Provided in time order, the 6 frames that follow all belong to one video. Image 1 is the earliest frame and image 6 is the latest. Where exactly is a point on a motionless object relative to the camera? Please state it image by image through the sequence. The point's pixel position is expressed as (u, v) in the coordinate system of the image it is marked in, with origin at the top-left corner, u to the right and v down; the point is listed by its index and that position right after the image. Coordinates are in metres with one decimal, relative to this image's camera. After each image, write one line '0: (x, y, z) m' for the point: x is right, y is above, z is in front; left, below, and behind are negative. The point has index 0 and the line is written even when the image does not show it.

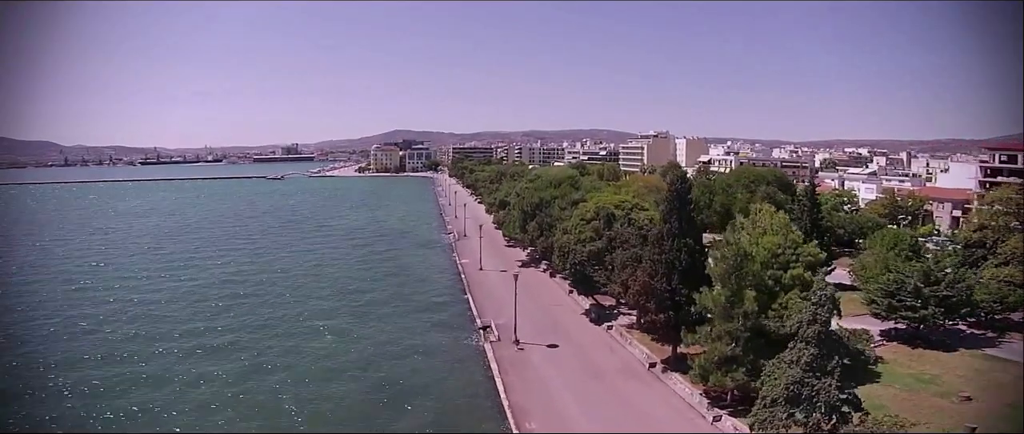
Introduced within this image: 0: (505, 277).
0: (-0.2, -1.9, +12.1) m
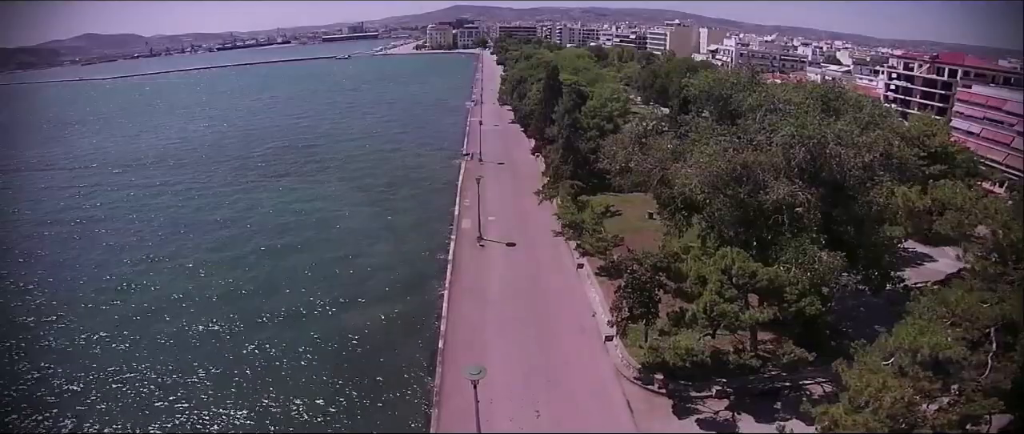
0: (-0.2, -2.1, +11.5) m
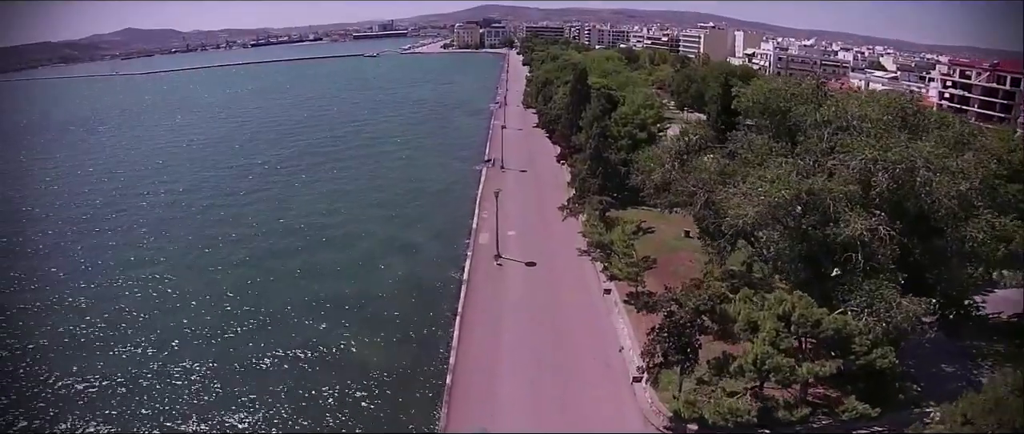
0: (+0.1, -2.3, +10.7) m
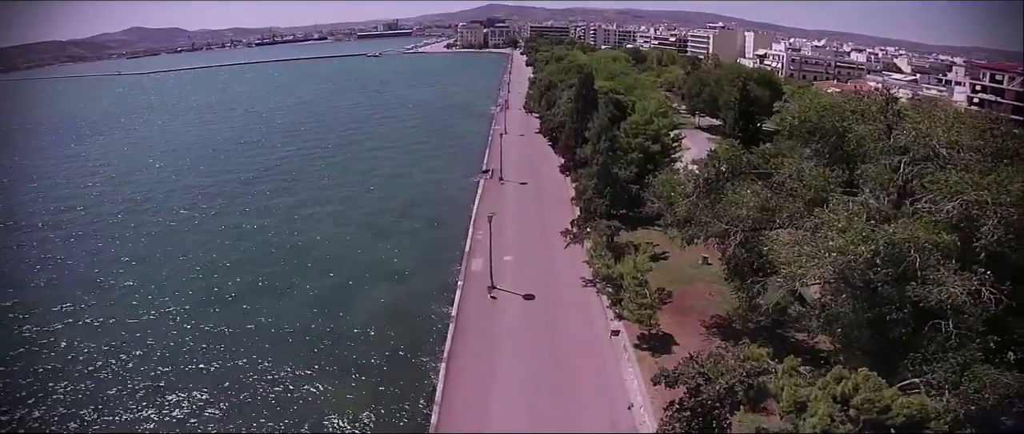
0: (0.0, -2.6, +9.8) m
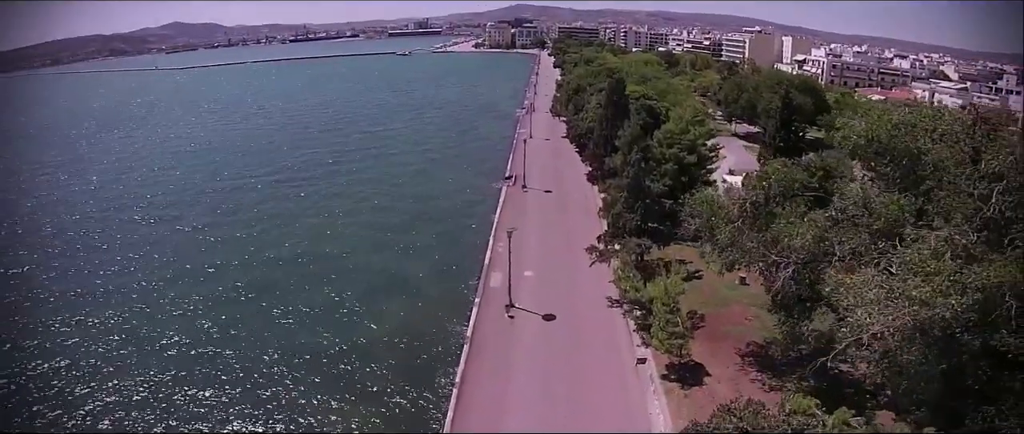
0: (+0.3, -2.7, +9.2) m
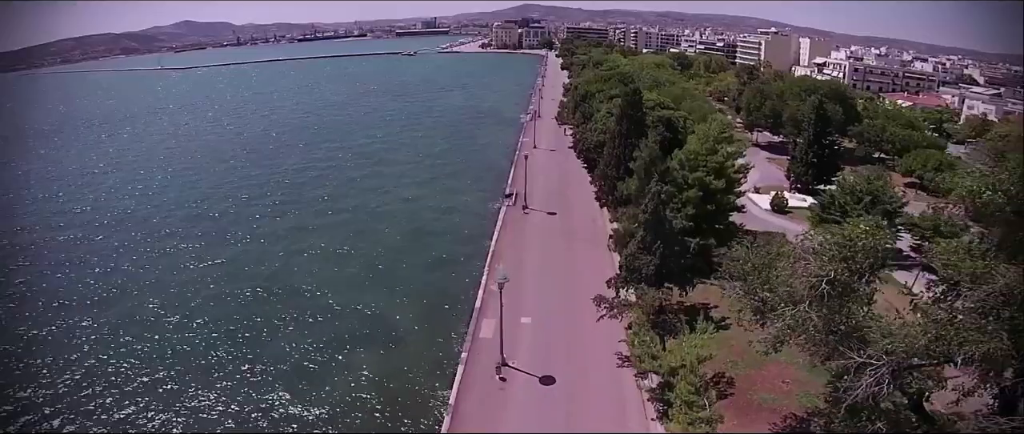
0: (+0.3, -3.1, +8.1) m
